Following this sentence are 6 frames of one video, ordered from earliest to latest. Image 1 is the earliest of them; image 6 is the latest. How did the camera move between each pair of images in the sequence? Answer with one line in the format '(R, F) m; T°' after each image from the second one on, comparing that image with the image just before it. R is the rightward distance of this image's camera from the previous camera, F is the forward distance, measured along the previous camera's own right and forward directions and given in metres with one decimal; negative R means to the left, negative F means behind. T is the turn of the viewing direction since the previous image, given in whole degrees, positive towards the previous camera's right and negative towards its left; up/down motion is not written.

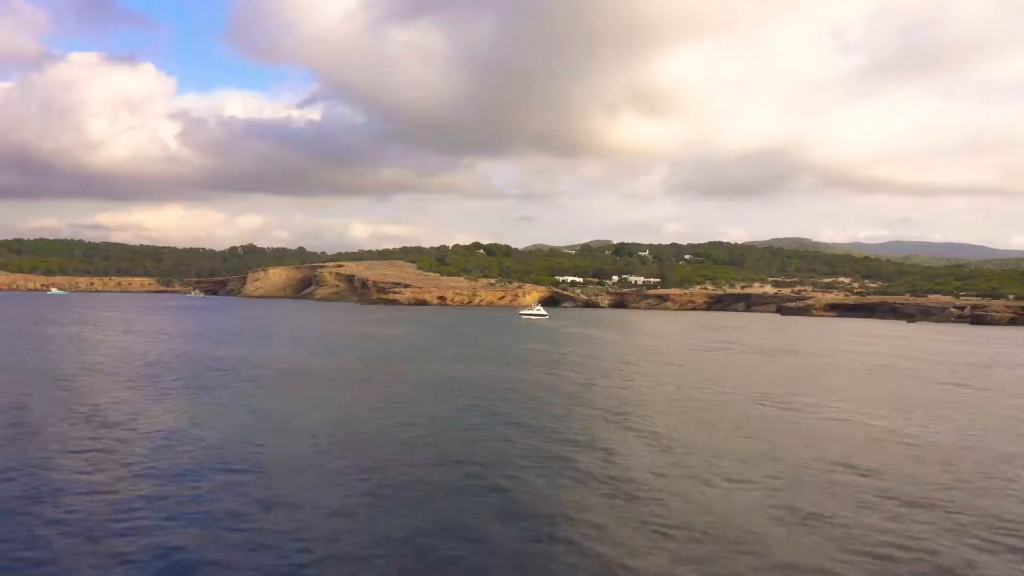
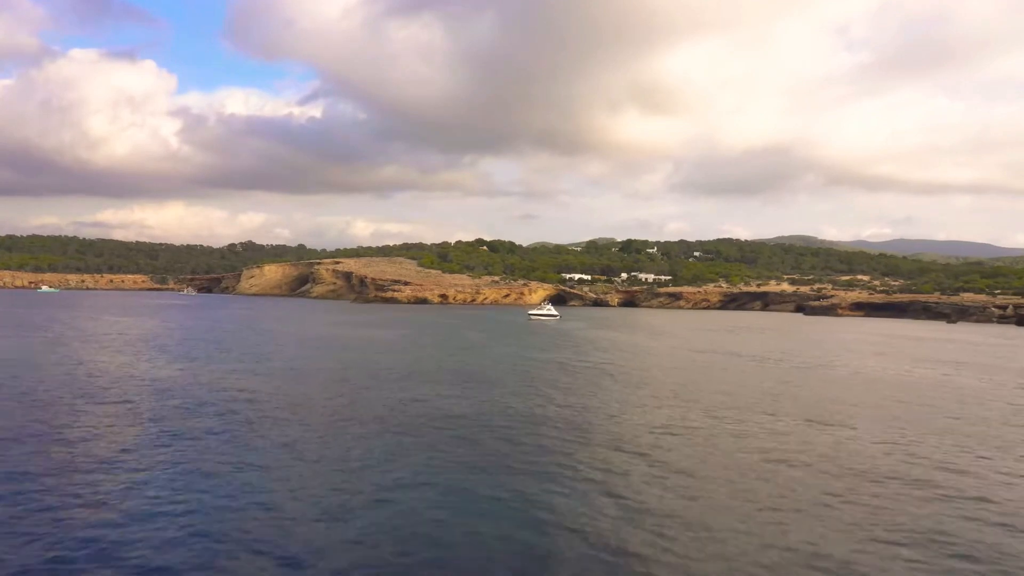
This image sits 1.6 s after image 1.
(-0.5, +4.1) m; 0°
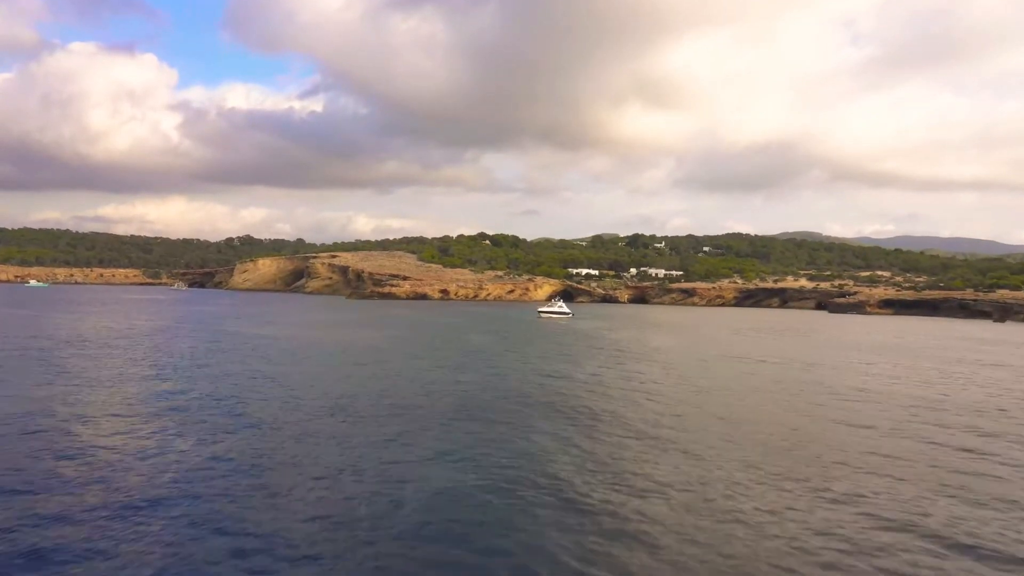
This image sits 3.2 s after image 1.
(-0.4, +4.3) m; 0°
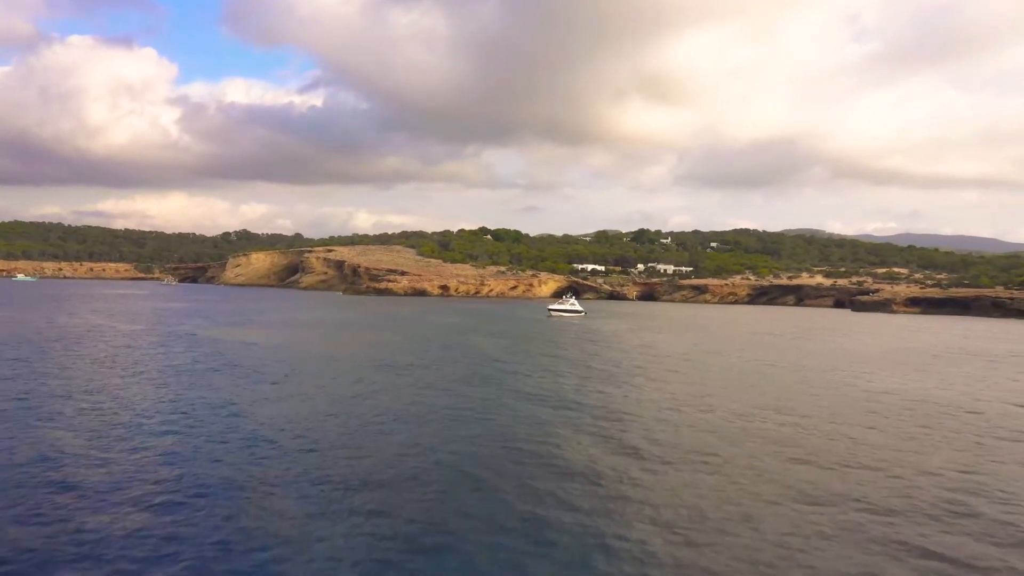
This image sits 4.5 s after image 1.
(-0.4, +3.6) m; 0°
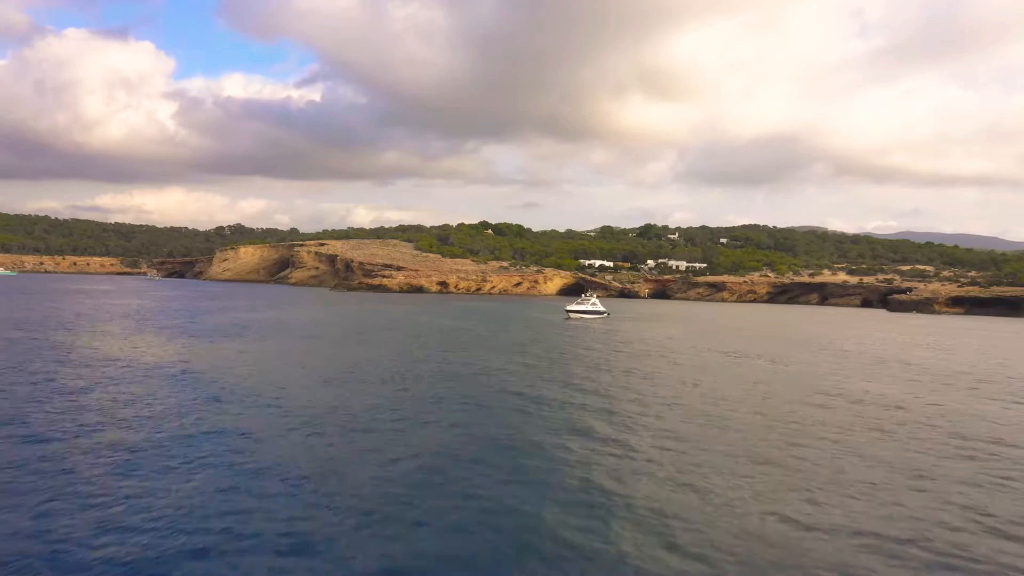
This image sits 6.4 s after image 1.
(-0.6, +5.1) m; 0°
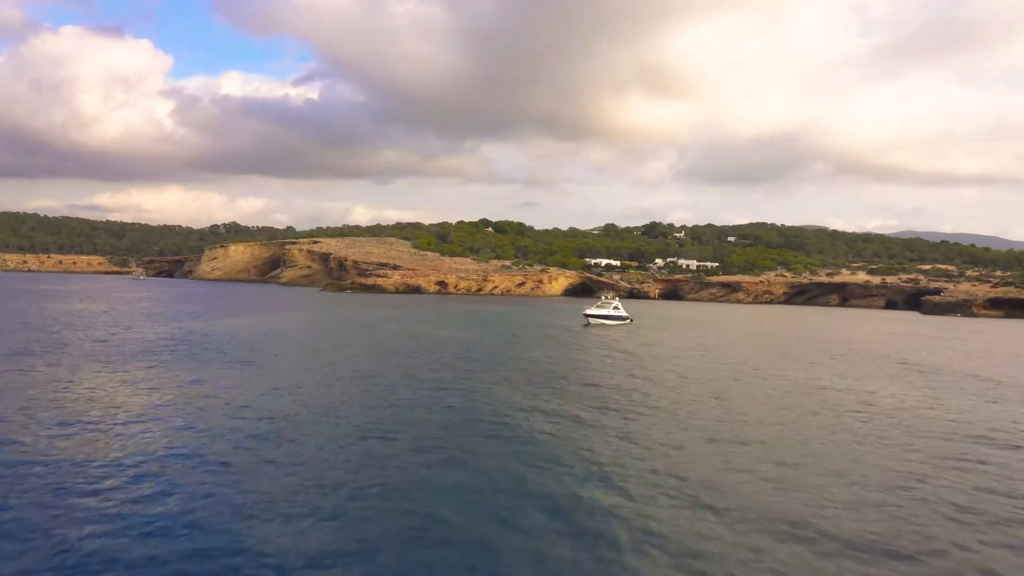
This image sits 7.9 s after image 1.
(-0.4, +3.9) m; 0°
